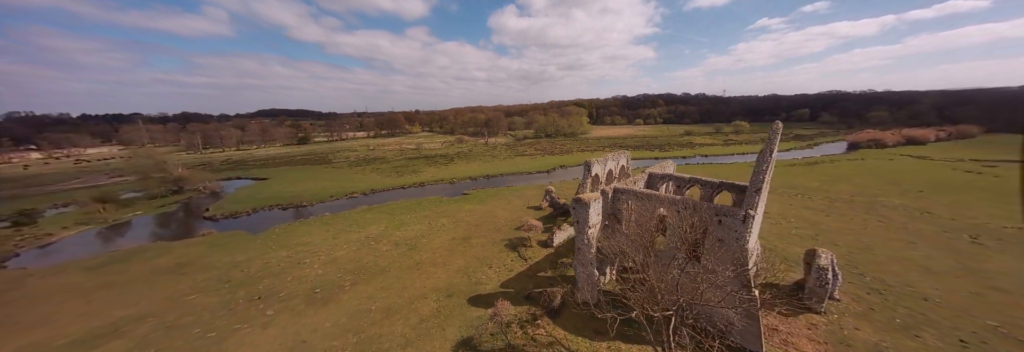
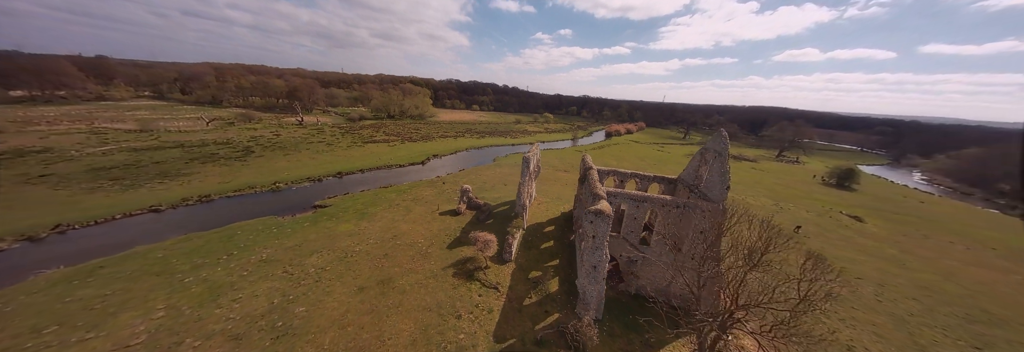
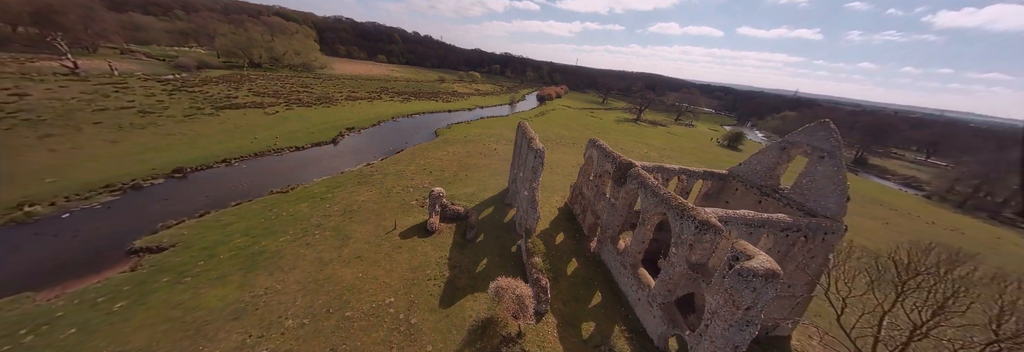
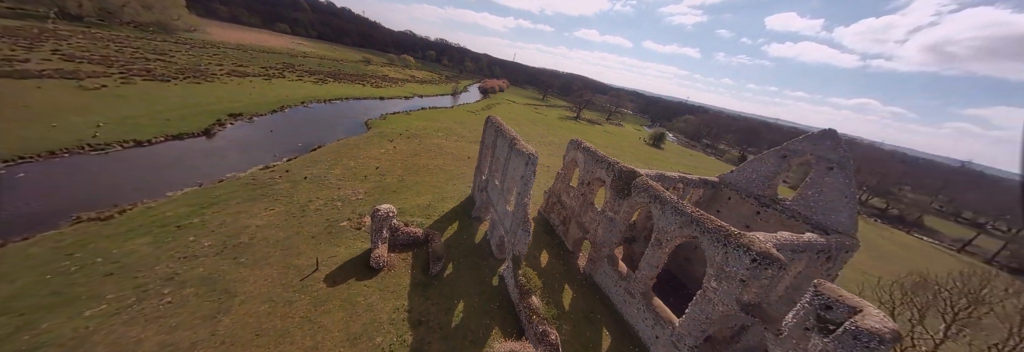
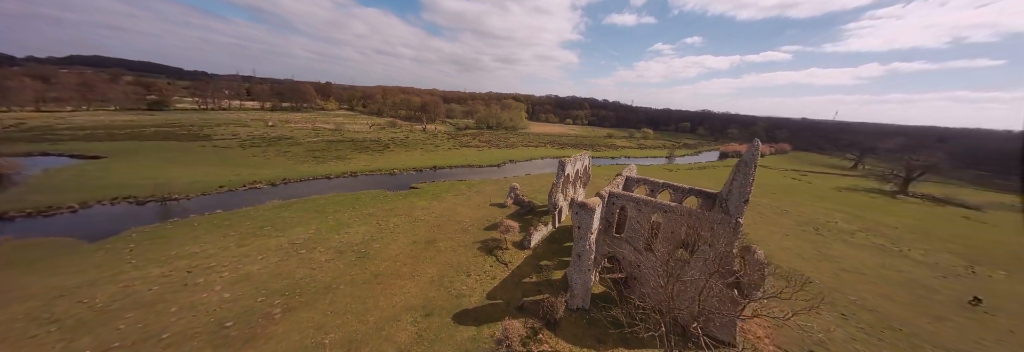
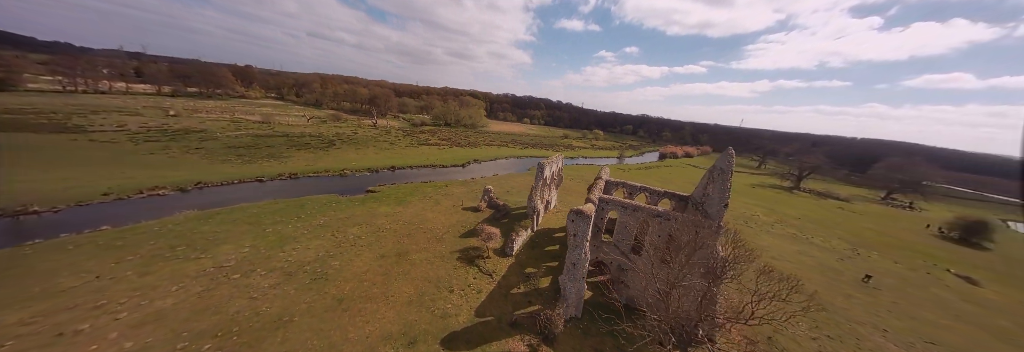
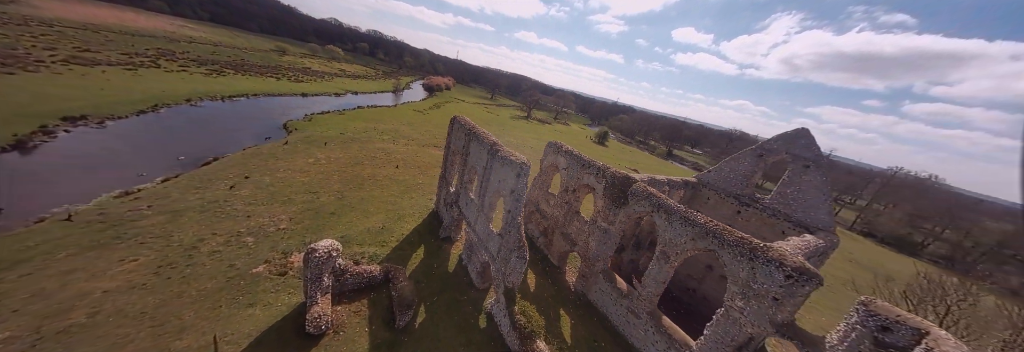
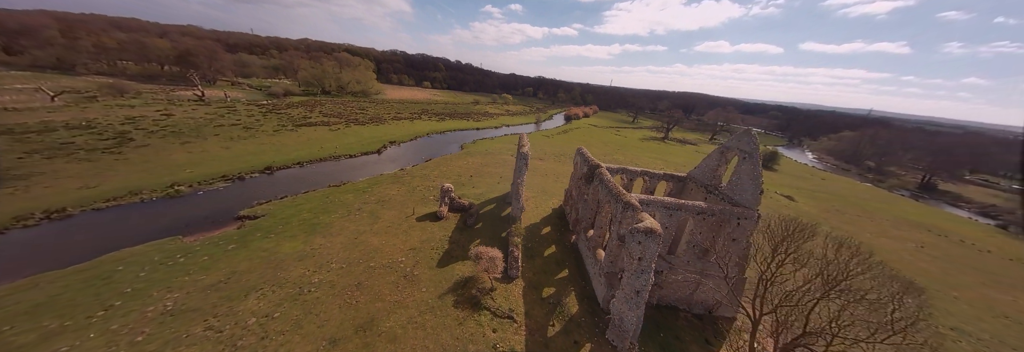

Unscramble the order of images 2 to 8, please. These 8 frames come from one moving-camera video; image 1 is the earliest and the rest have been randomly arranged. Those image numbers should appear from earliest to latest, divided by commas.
5, 6, 2, 8, 3, 4, 7
